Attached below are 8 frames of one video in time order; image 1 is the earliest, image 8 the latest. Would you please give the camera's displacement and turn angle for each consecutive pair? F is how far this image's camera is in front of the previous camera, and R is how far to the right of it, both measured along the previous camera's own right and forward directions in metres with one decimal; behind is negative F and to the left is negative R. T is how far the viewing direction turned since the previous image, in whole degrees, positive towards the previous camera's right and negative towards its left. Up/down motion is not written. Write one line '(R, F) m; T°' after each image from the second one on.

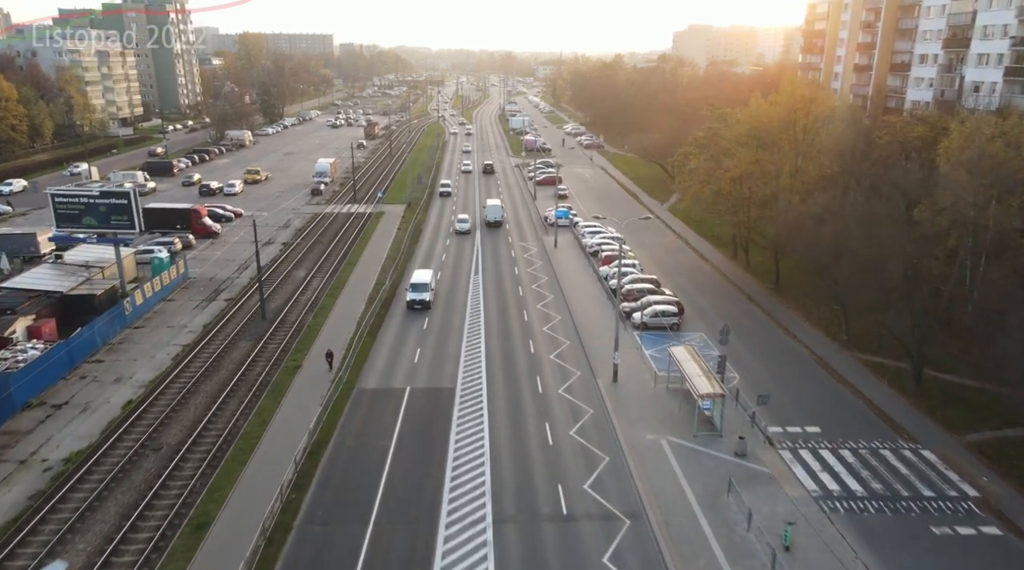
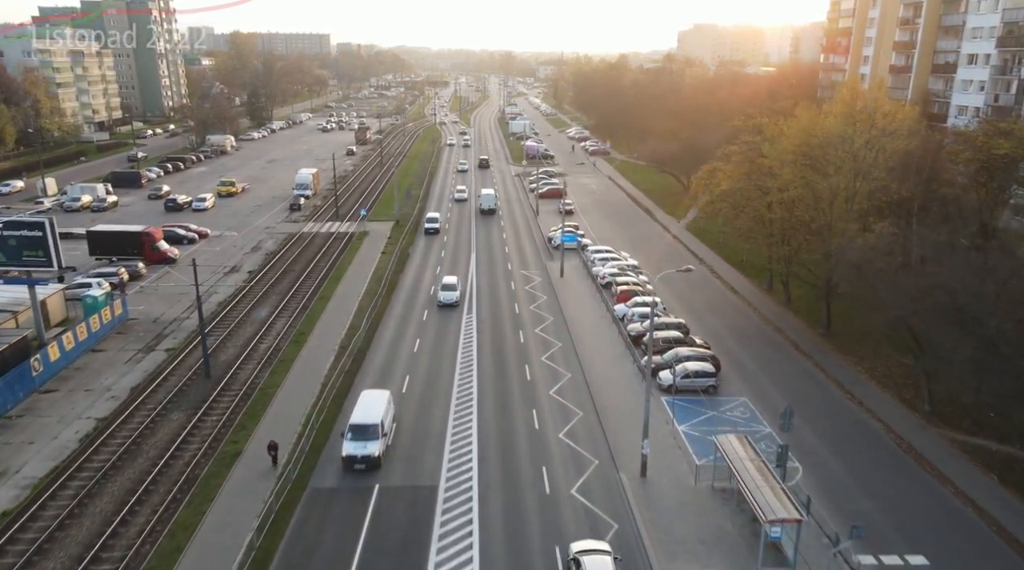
(+0.1, +9.0) m; 0°
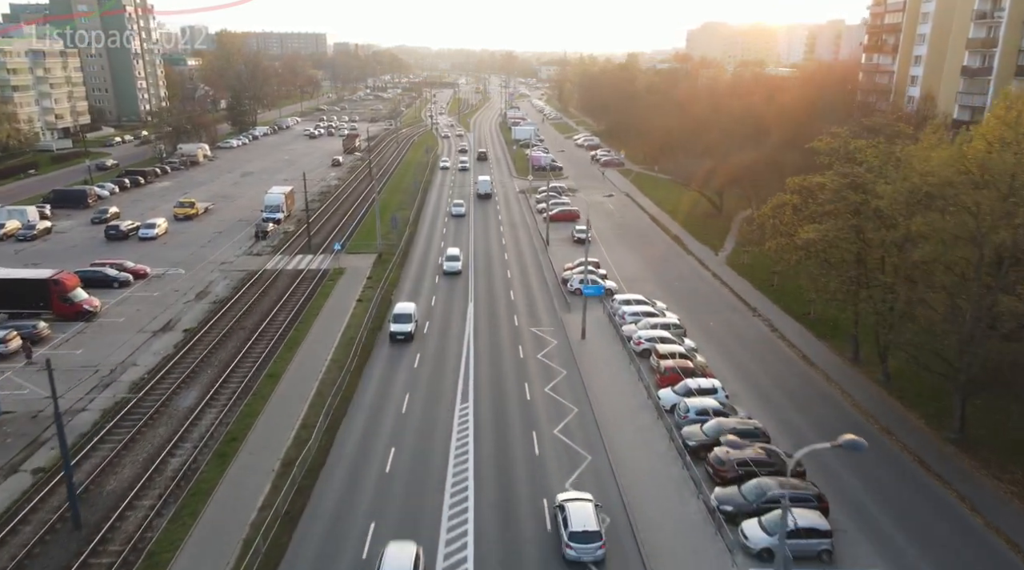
(-0.4, +12.9) m; 0°
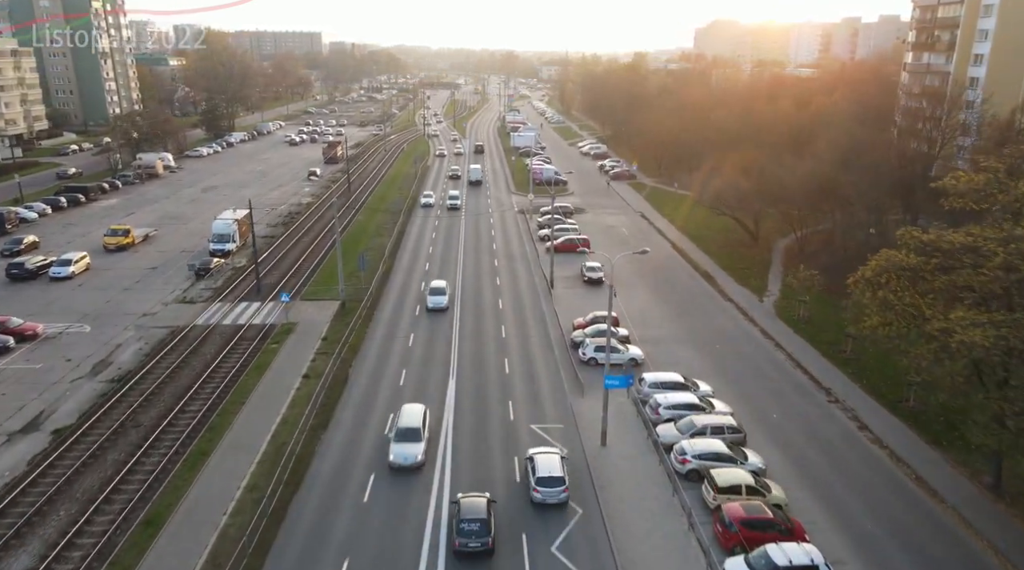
(+0.3, +12.9) m; 0°
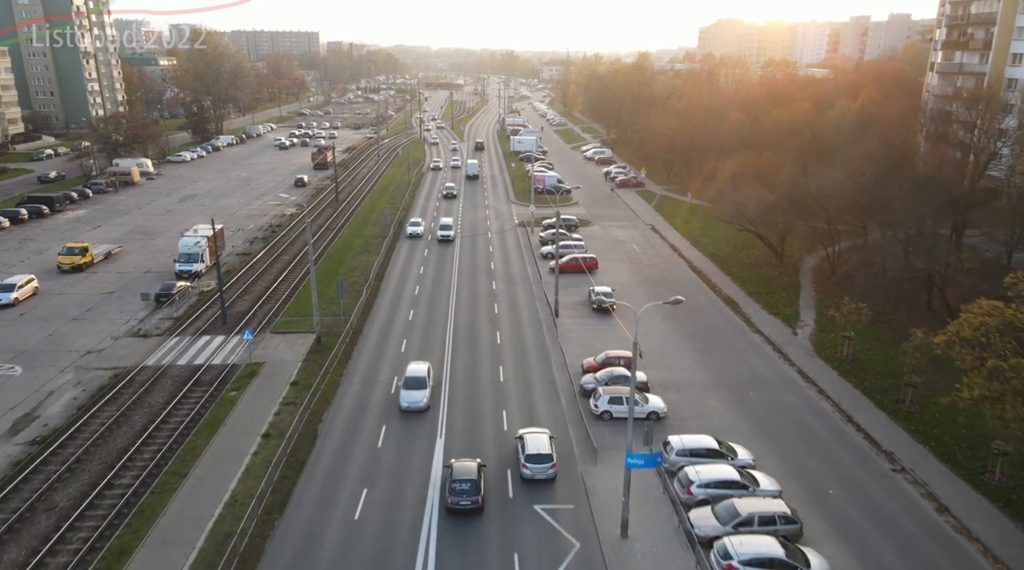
(0.0, +6.5) m; 0°
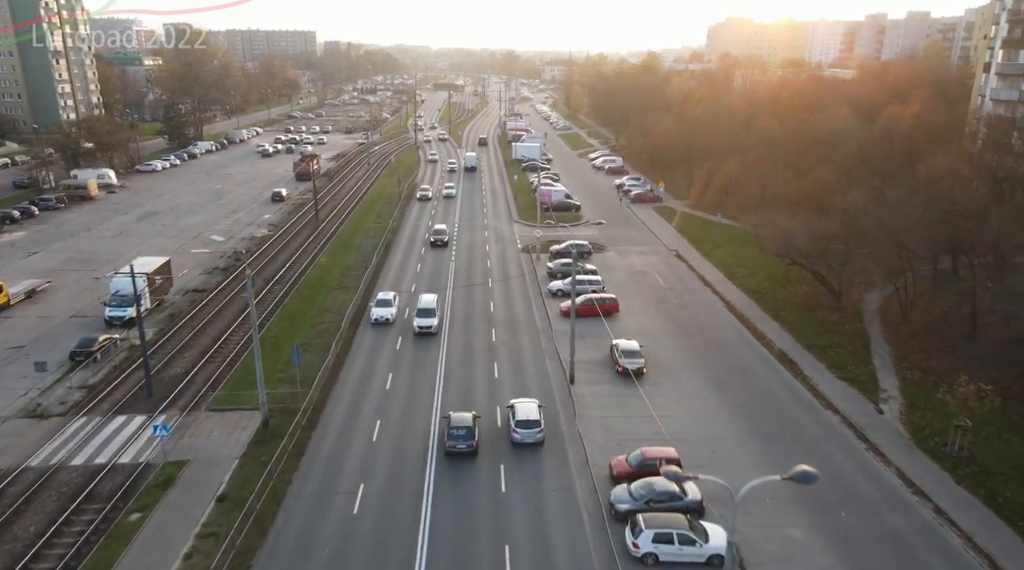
(-0.2, +10.4) m; 0°
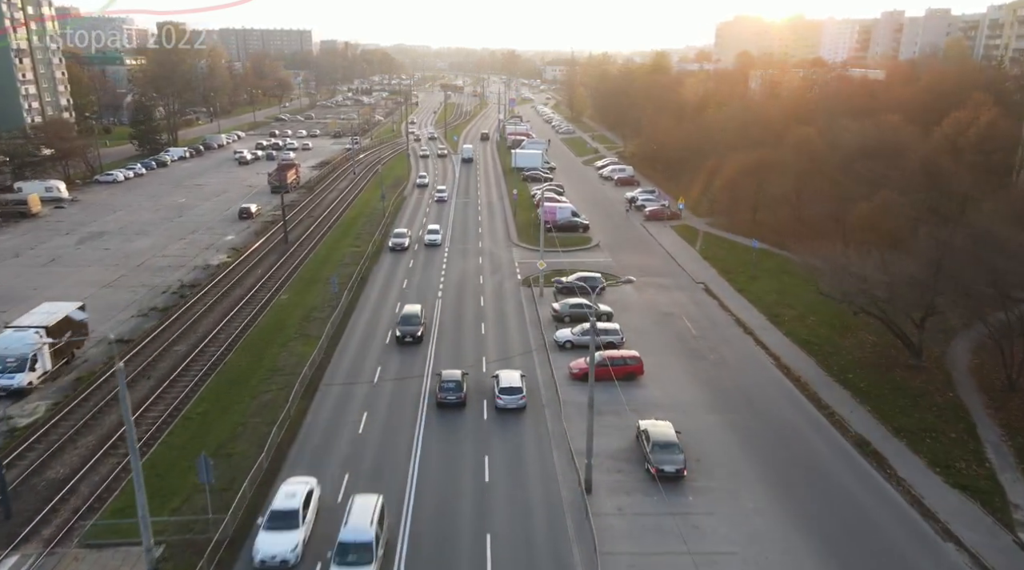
(+0.2, +10.4) m; 0°
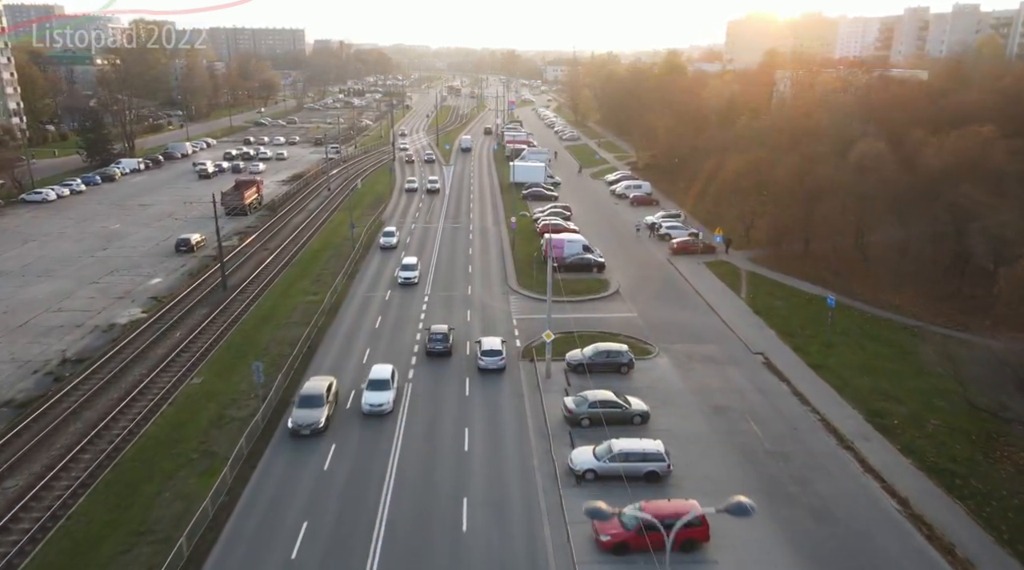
(+0.2, +14.2) m; 0°
